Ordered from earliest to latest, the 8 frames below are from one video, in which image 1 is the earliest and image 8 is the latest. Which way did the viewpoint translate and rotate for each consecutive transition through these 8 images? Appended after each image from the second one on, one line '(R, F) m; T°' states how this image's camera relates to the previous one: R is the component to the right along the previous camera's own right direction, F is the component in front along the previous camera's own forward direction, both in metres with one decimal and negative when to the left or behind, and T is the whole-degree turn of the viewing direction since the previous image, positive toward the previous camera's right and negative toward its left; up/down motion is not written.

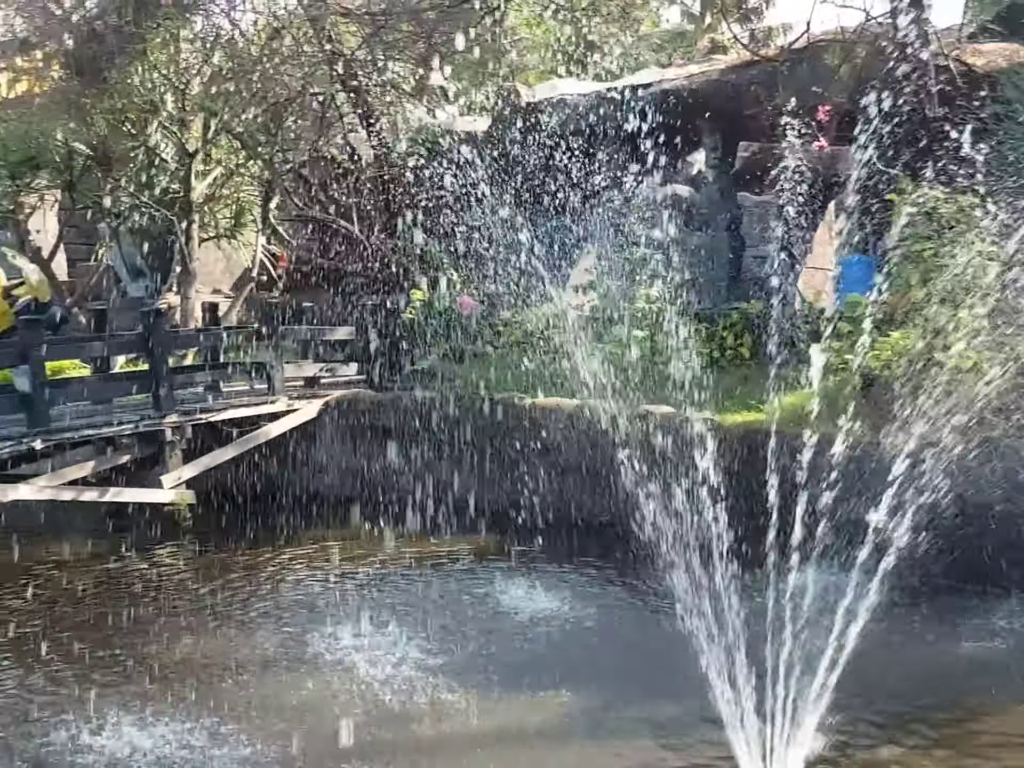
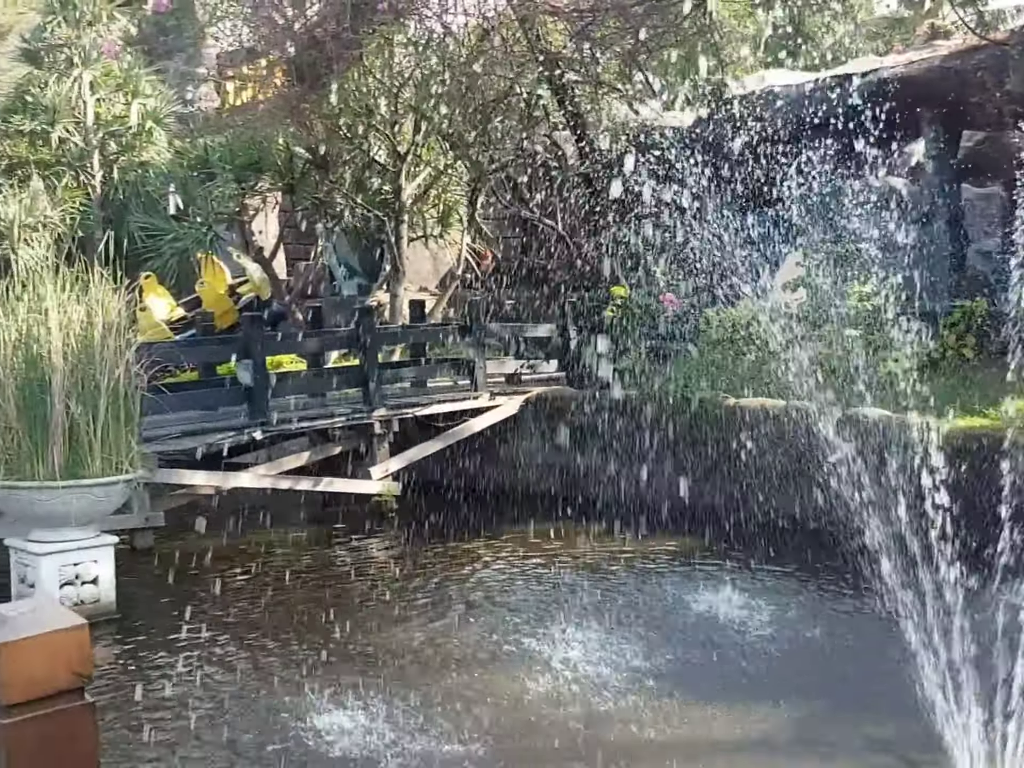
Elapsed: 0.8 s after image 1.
(-0.1, +0.1) m; -10°
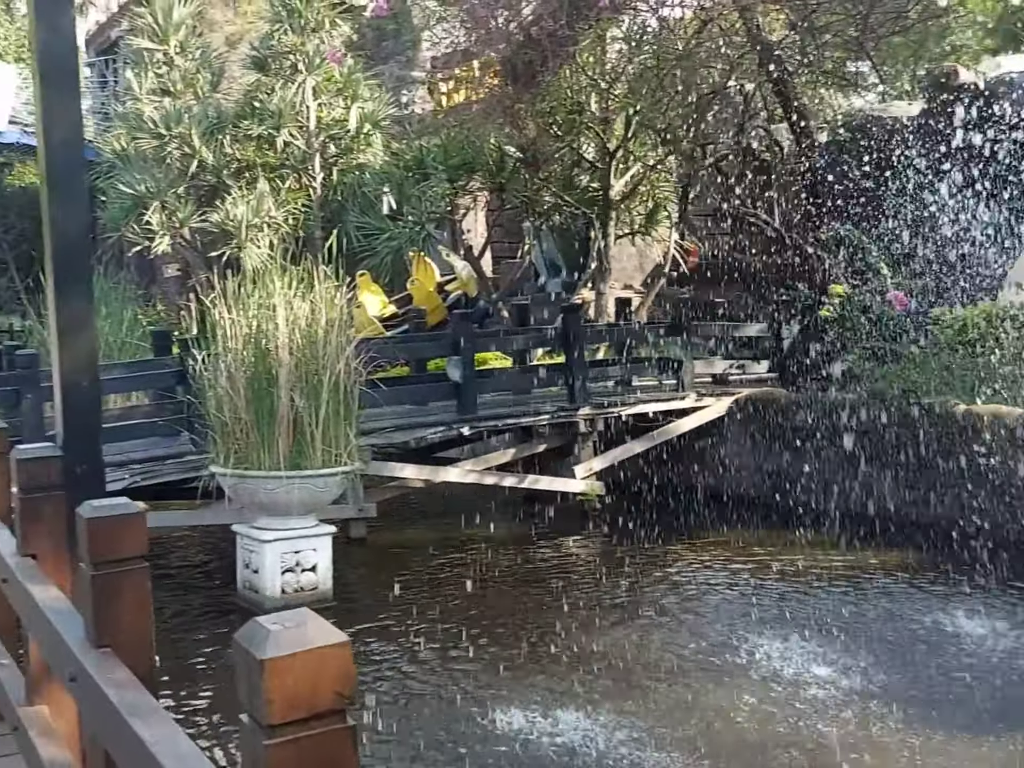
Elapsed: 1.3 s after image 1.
(-0.1, +0.1) m; -10°
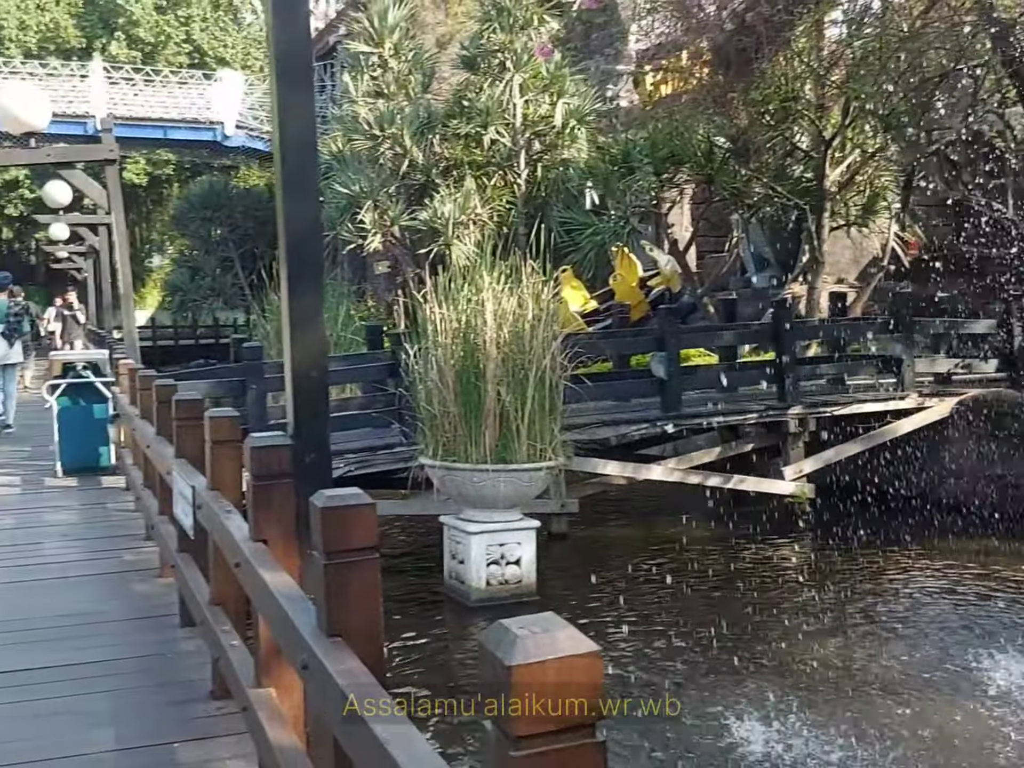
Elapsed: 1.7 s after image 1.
(-0.1, +0.1) m; -10°
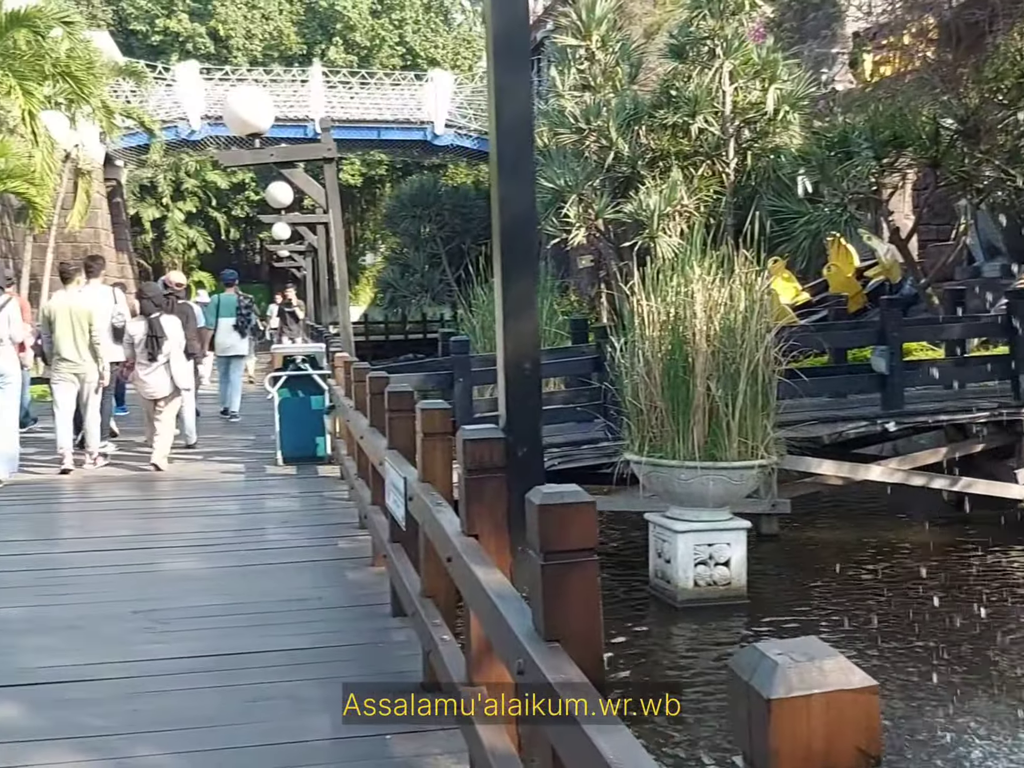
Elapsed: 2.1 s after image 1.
(0.0, +0.1) m; -10°
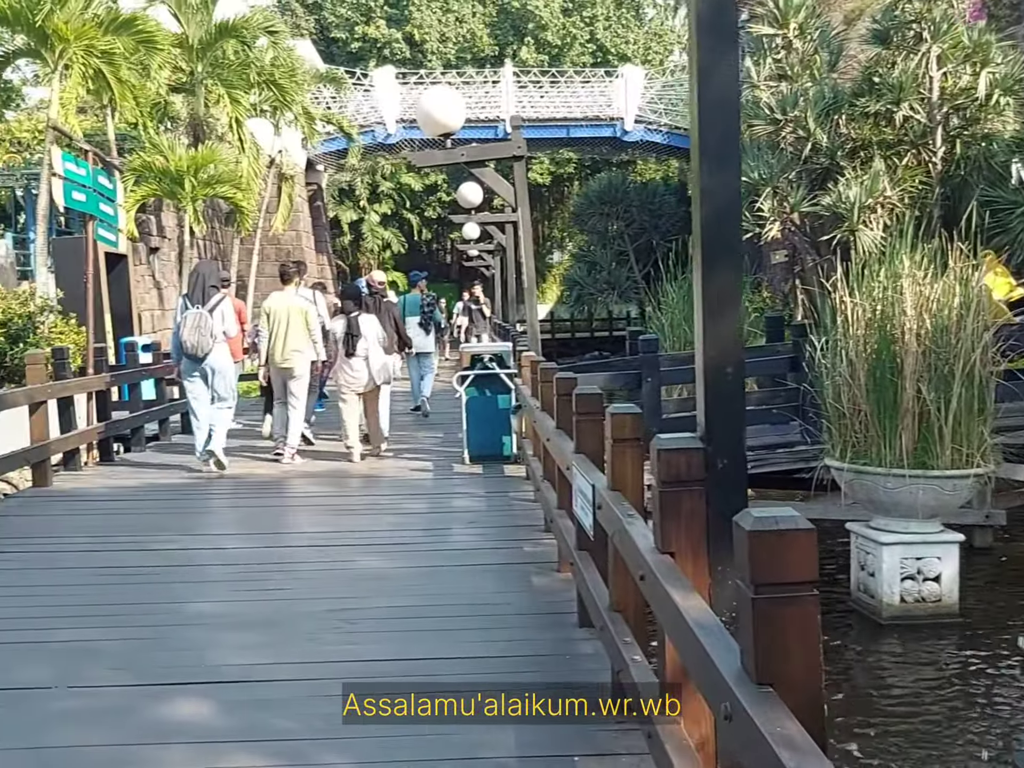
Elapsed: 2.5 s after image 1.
(0.0, +0.2) m; -10°
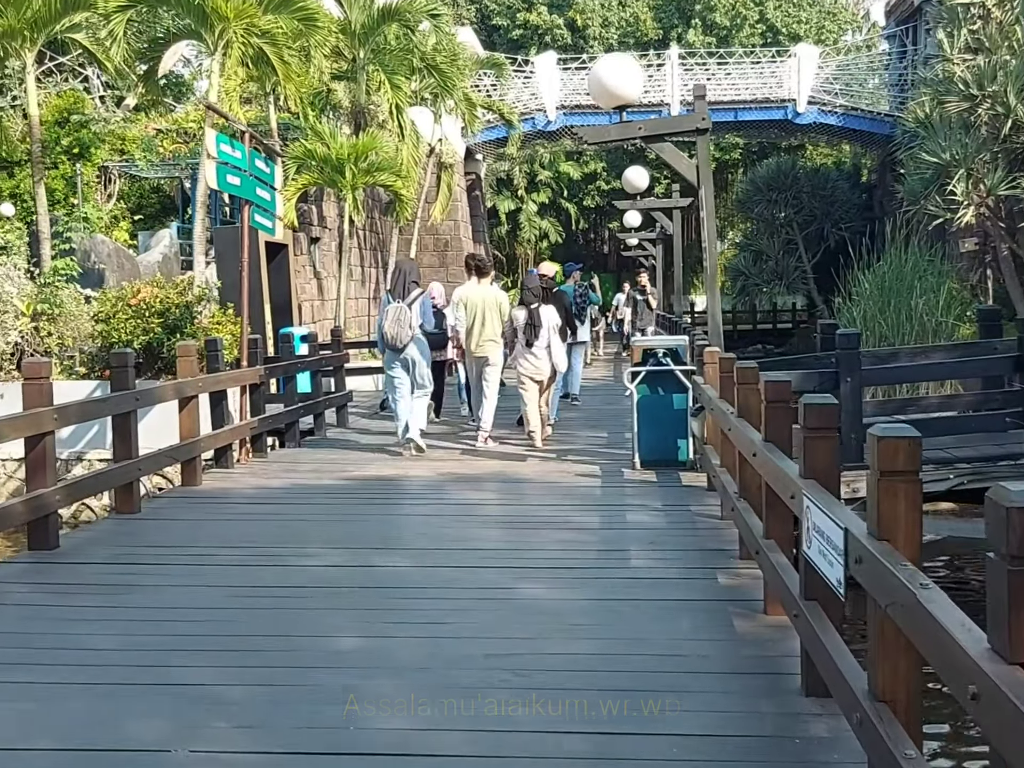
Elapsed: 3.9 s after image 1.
(-0.2, +0.6) m; -8°
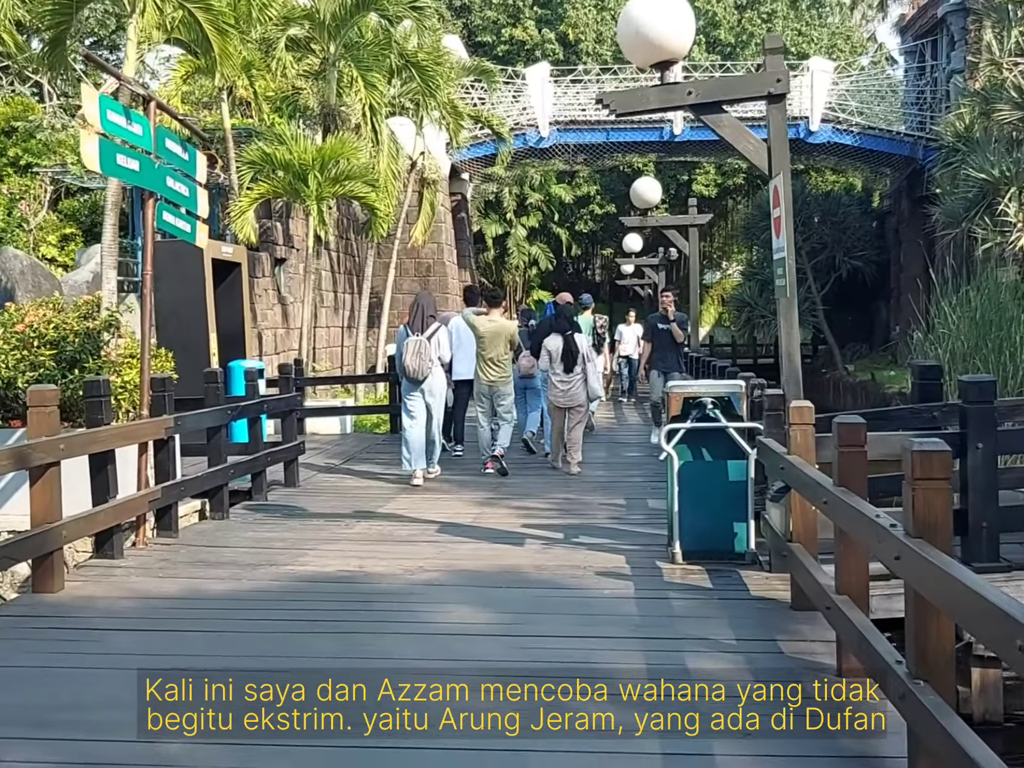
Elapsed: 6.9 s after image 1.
(-0.1, +1.9) m; +1°
